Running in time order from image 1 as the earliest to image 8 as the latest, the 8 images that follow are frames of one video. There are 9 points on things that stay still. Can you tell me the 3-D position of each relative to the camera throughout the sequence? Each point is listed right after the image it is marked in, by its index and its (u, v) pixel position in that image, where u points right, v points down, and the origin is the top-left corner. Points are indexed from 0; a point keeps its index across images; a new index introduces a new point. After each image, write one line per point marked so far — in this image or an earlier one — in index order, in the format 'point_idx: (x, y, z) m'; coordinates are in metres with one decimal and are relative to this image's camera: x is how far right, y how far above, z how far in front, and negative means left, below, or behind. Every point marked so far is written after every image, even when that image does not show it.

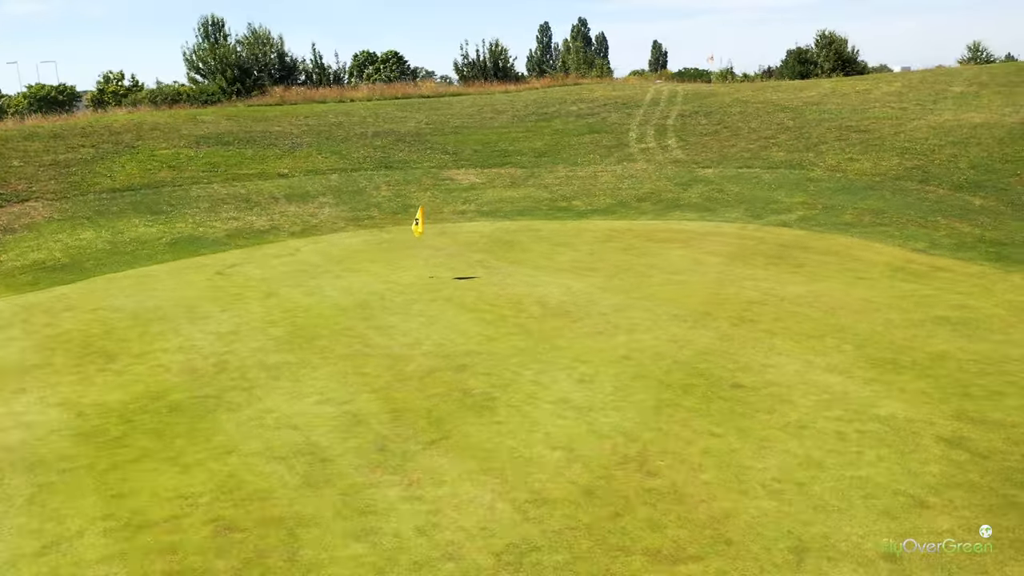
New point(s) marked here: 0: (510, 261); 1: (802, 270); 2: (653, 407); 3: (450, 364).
0: (-0.1, +0.6, +19.3) m
1: (+6.0, +0.4, +17.1) m
2: (+1.8, -1.5, +10.5) m
3: (-0.9, -1.1, +12.4) m
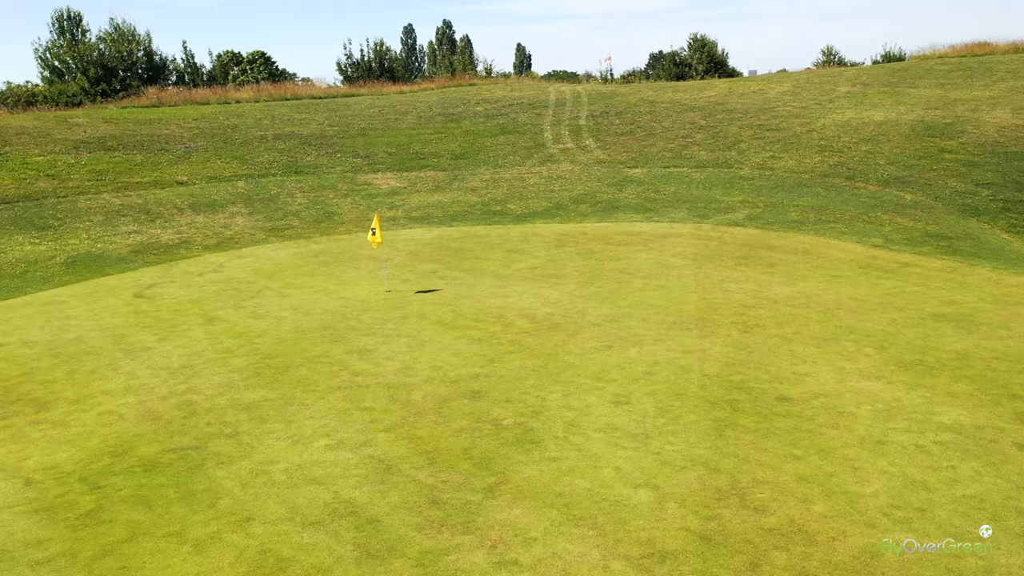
0: (-1.0, +0.4, +18.0) m
1: (+5.4, +0.4, +16.8) m
2: (+2.4, -1.6, +9.6) m
3: (-0.6, -1.4, +11.1) m
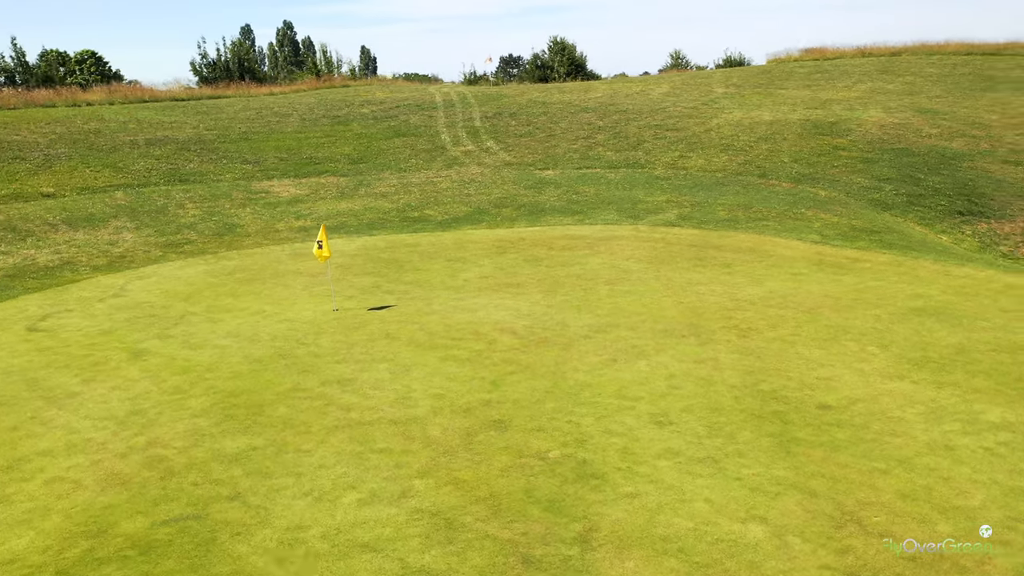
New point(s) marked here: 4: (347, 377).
0: (-2.0, +0.1, +16.6) m
1: (+4.5, +0.4, +16.6) m
2: (+2.9, -1.7, +9.0) m
3: (-0.3, -1.6, +9.9) m
4: (-2.3, -1.2, +11.5) m
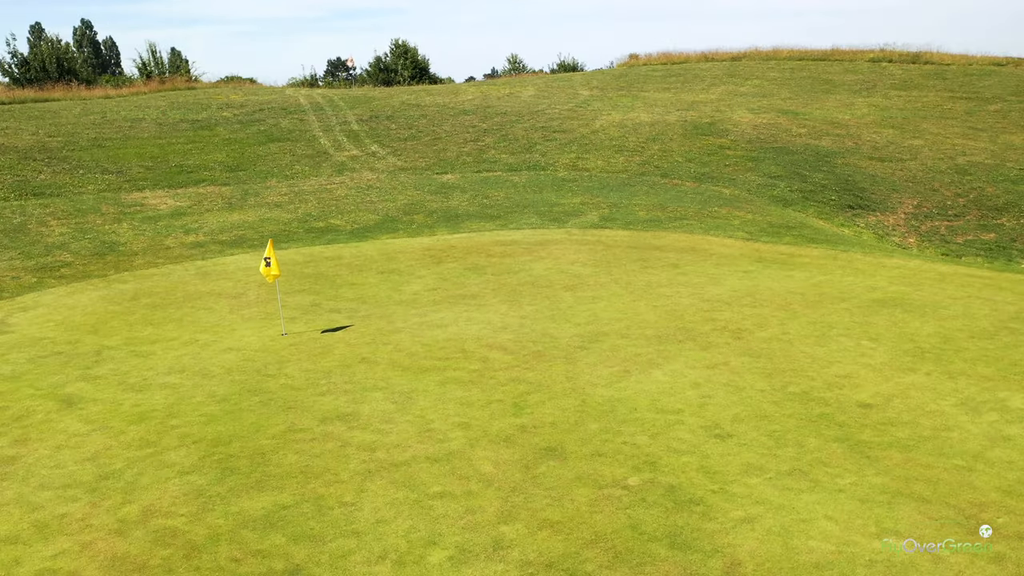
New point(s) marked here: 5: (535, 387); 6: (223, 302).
0: (-2.8, -0.2, +15.2) m
1: (+3.5, +0.4, +16.5) m
2: (+3.6, -1.7, +8.7) m
3: (+0.2, -1.7, +8.9) m
4: (-2.0, -1.5, +10.2) m
5: (+0.3, -1.3, +10.7) m
6: (-5.4, -0.3, +15.4) m
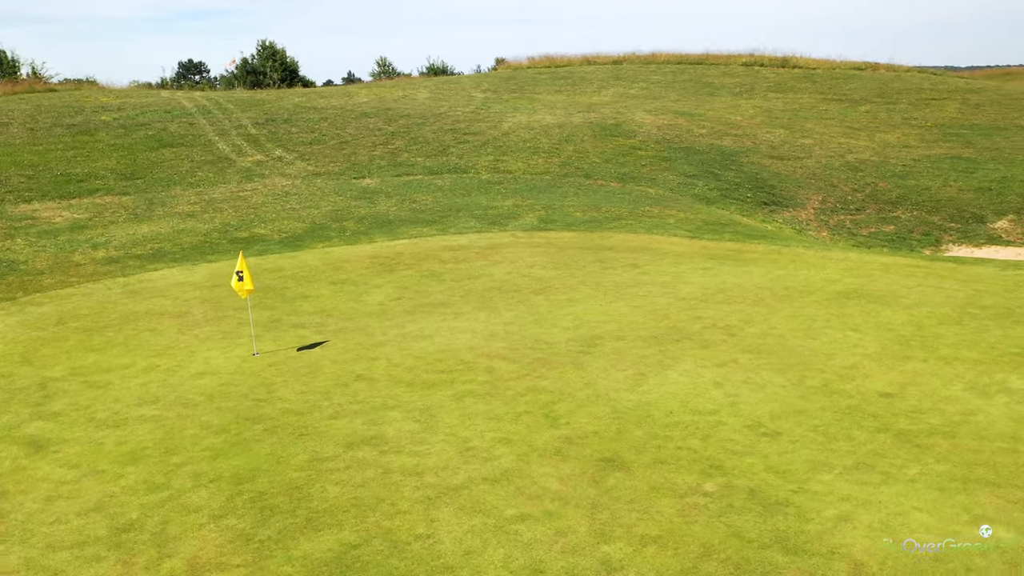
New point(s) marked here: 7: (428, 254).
0: (-3.3, -0.4, +14.2) m
1: (+2.7, +0.4, +16.5) m
2: (+4.1, -1.6, +8.9) m
3: (+0.8, -1.8, +8.5) m
4: (-1.6, -1.7, +9.4) m
5: (+0.6, -1.3, +10.3) m
6: (-5.8, -0.6, +14.0) m
7: (-1.8, +0.7, +17.7) m
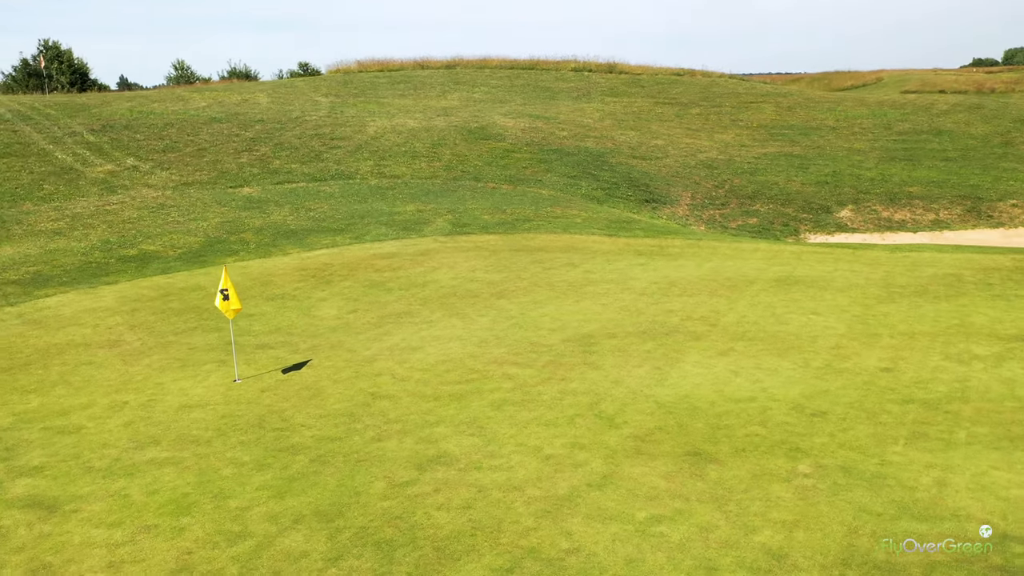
0: (-3.7, -0.7, +13.1) m
1: (+1.5, +0.4, +16.8) m
2: (+4.8, -1.4, +9.7) m
3: (+1.7, -1.7, +8.6) m
4: (-0.9, -1.8, +8.8) m
5: (+1.0, -1.3, +10.2) m
6: (-6.1, -1.0, +12.3) m
7: (-3.1, +0.5, +16.8) m
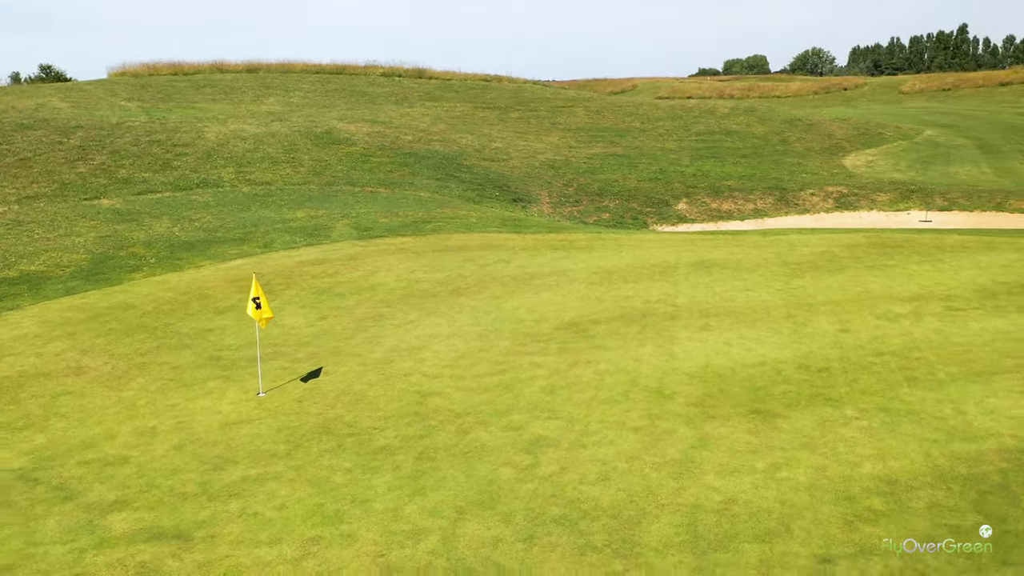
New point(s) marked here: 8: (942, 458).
0: (-3.8, -0.9, +12.5) m
1: (+0.1, +0.5, +17.5) m
2: (+5.4, -1.0, +11.5) m
3: (+2.7, -1.5, +9.6) m
4: (+0.1, -1.7, +9.1) m
5: (+1.6, -1.1, +11.0) m
6: (-5.9, -1.2, +11.1) m
7: (-4.3, +0.3, +16.3) m
8: (+4.4, -1.7, +8.4) m
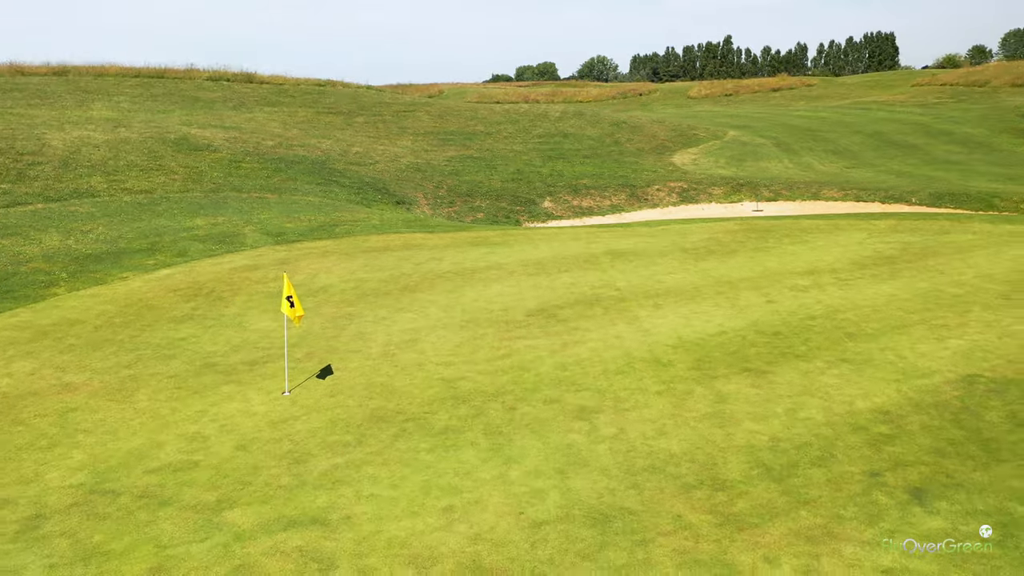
0: (-4.0, -0.9, +12.4) m
1: (-1.4, +0.6, +18.1) m
2: (+5.2, -0.5, +13.6) m
3: (+3.0, -1.2, +11.1) m
4: (+0.7, -1.5, +10.0) m
5: (+1.6, -0.9, +12.2) m
6: (-5.6, -1.4, +10.5) m
7: (-5.4, +0.2, +15.9) m
8: (+5.0, -1.3, +10.3) m
